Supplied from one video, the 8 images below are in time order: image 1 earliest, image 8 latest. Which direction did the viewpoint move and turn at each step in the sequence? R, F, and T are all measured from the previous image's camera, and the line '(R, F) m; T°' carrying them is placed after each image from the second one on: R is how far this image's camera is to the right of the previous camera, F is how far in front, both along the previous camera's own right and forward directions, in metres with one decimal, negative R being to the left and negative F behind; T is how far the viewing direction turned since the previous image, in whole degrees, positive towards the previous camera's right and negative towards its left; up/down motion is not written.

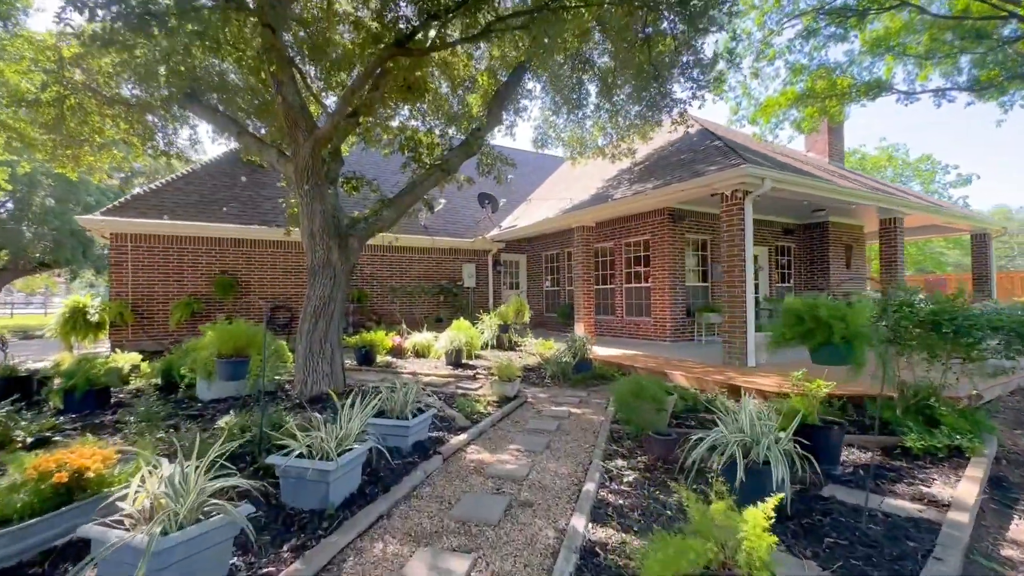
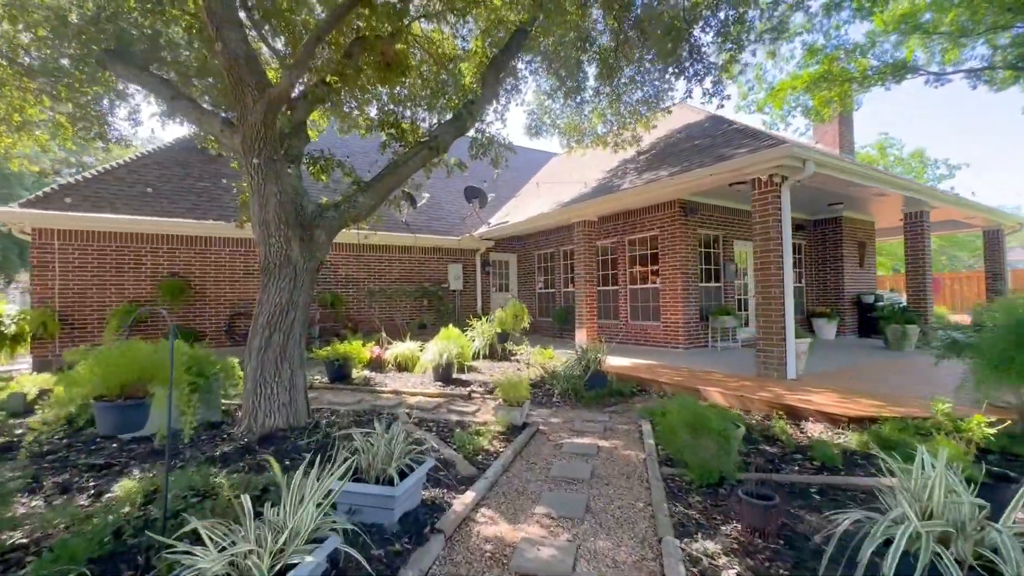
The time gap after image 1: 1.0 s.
(-0.2, +1.0) m; +2°
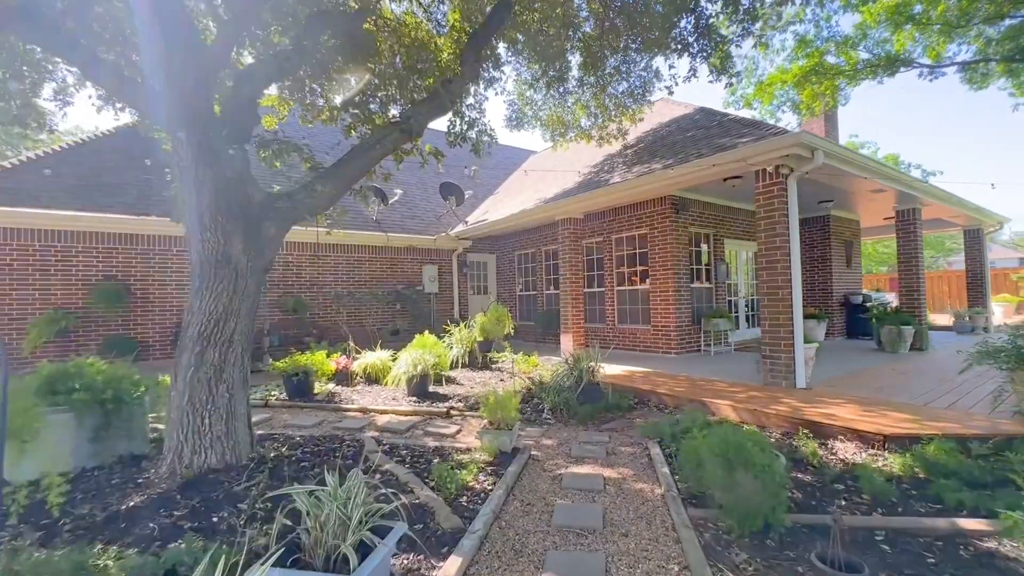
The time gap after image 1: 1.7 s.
(-0.1, +0.6) m; +3°
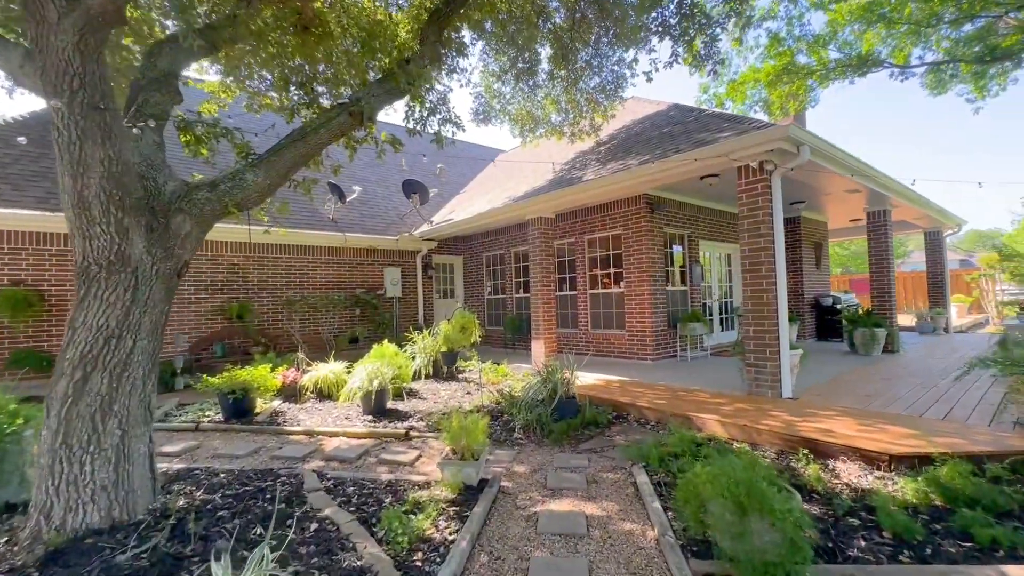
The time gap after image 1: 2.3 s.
(0.0, +0.5) m; +4°
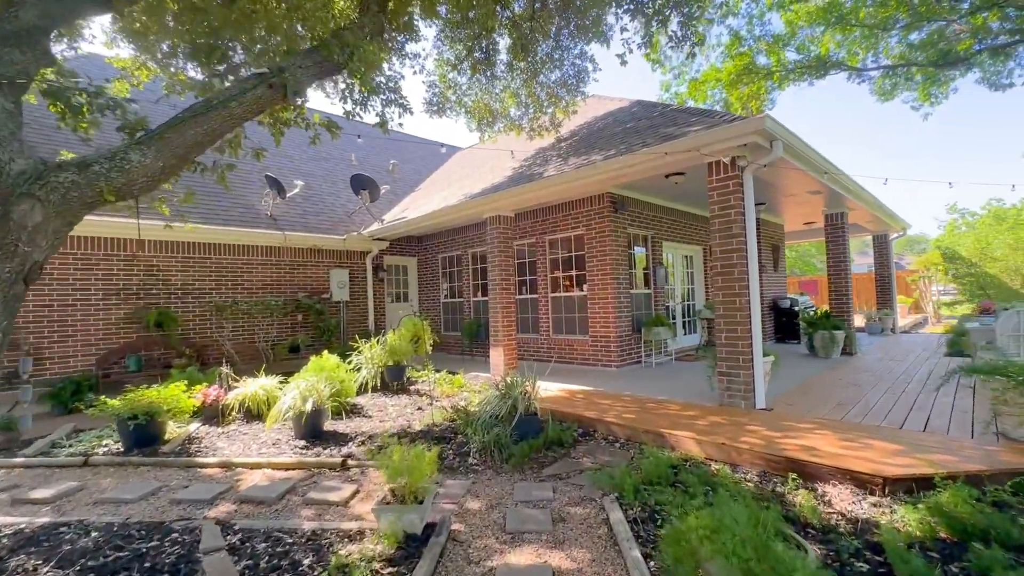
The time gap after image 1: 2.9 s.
(0.0, +0.5) m; +5°
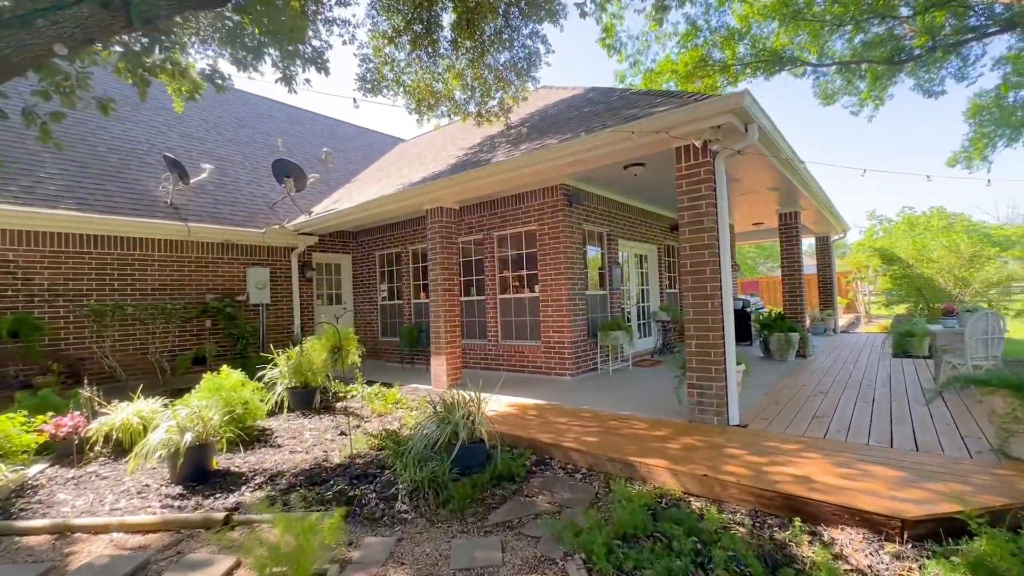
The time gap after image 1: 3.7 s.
(+0.1, +0.7) m; +6°
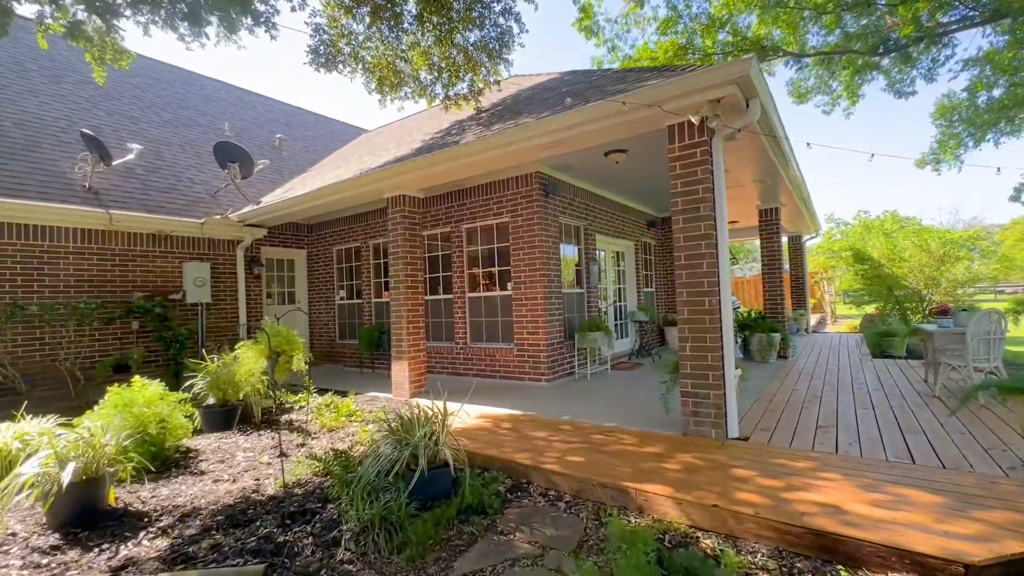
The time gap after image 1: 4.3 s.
(0.0, +0.5) m; +4°
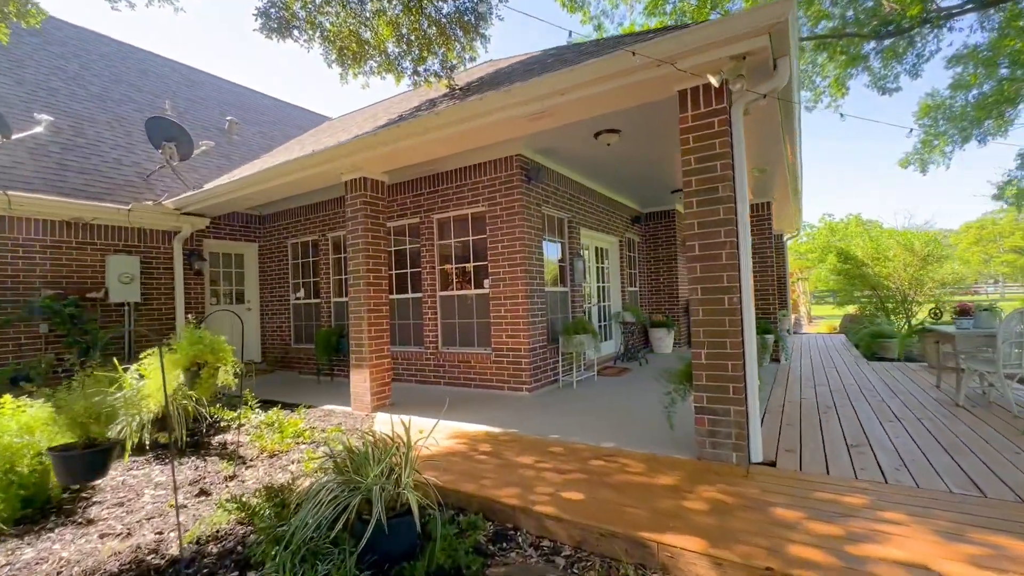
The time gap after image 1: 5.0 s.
(-0.1, +0.6) m; +3°
